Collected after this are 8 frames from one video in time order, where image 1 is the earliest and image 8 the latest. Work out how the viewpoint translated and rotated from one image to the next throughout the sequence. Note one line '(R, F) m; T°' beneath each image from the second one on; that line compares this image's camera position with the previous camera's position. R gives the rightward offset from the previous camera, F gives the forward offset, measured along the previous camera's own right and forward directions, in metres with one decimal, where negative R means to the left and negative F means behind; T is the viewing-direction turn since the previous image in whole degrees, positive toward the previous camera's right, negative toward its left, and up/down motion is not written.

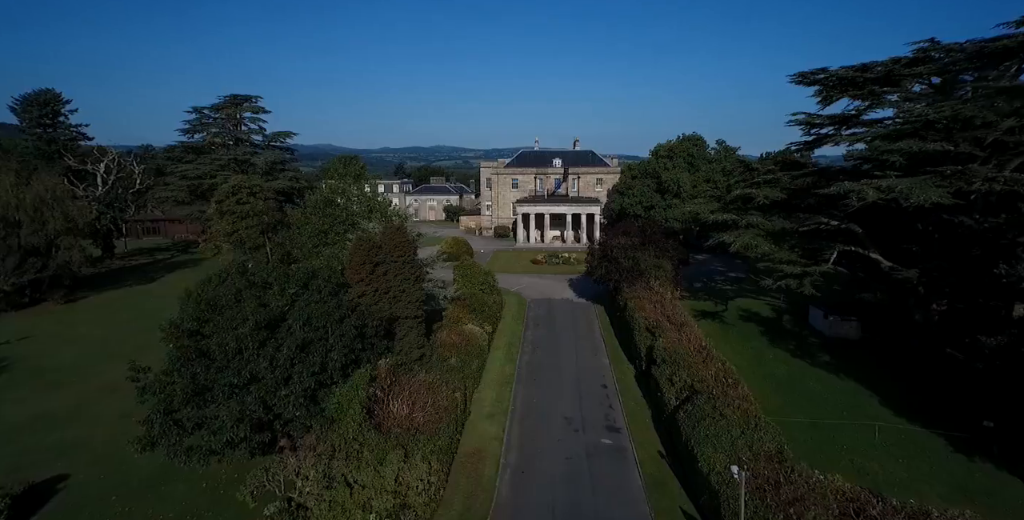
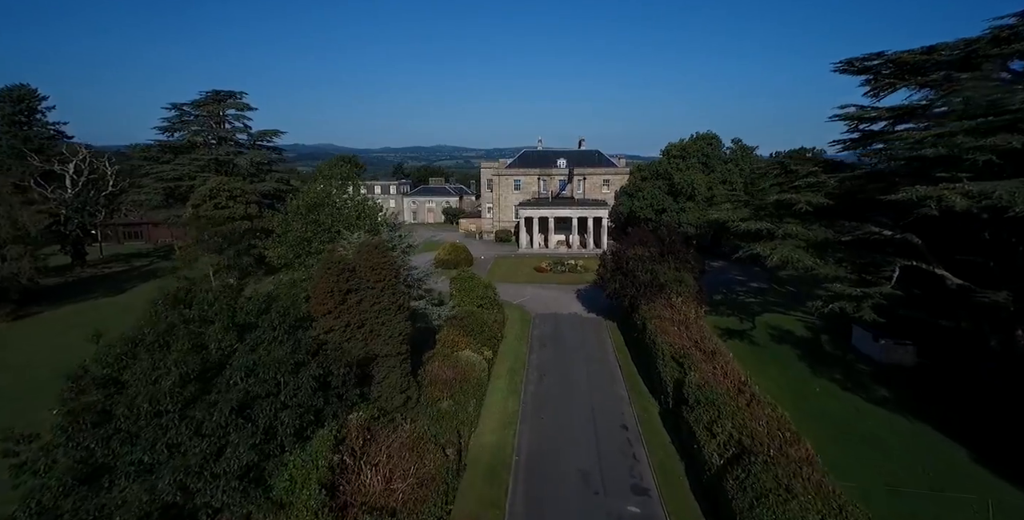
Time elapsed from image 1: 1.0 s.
(-0.1, +3.0) m; 0°
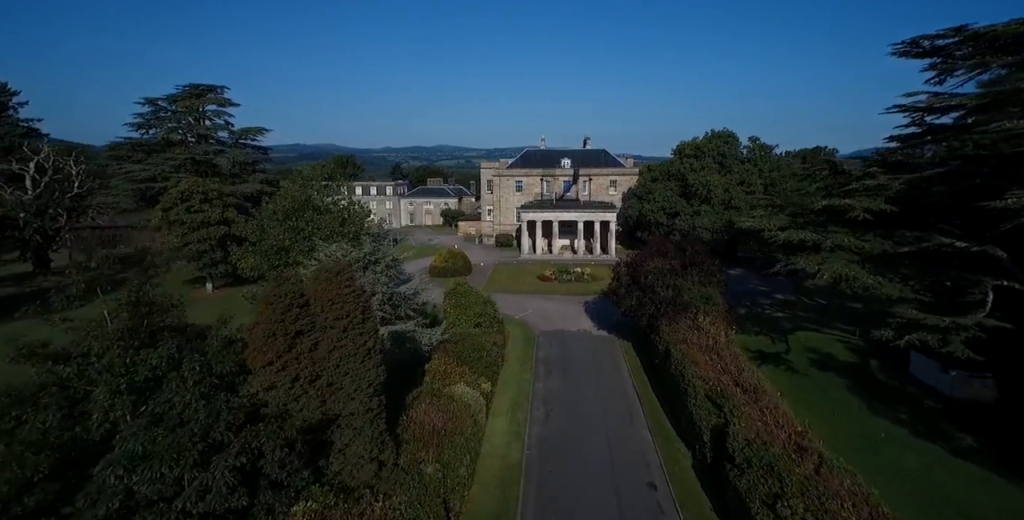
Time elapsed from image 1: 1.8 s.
(-0.1, +3.1) m; 0°
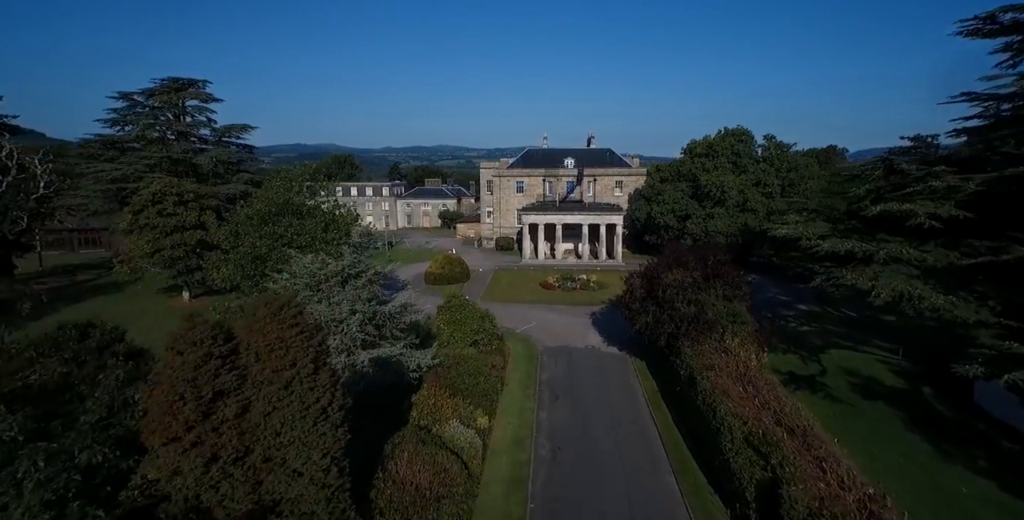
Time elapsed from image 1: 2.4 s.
(0.0, +2.5) m; 0°
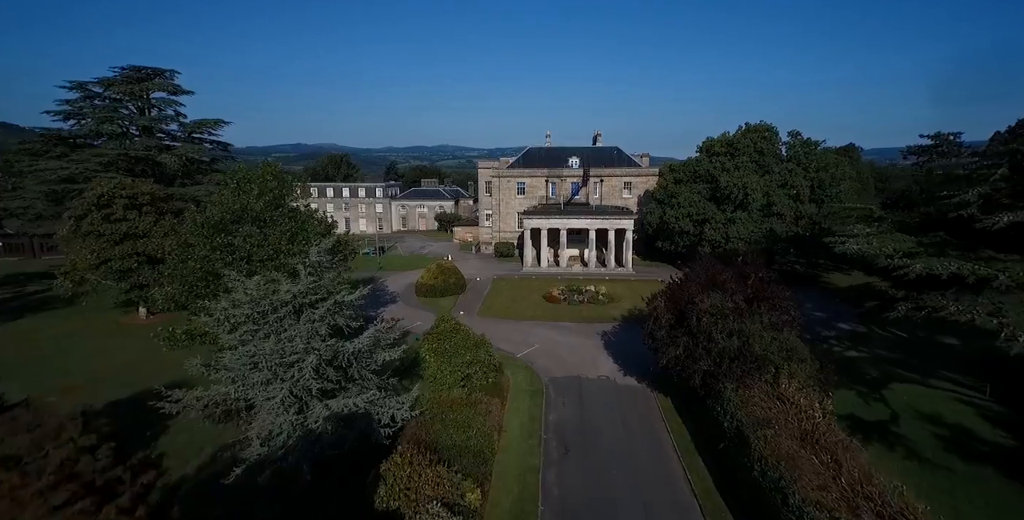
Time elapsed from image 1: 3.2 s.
(0.0, +3.7) m; 0°
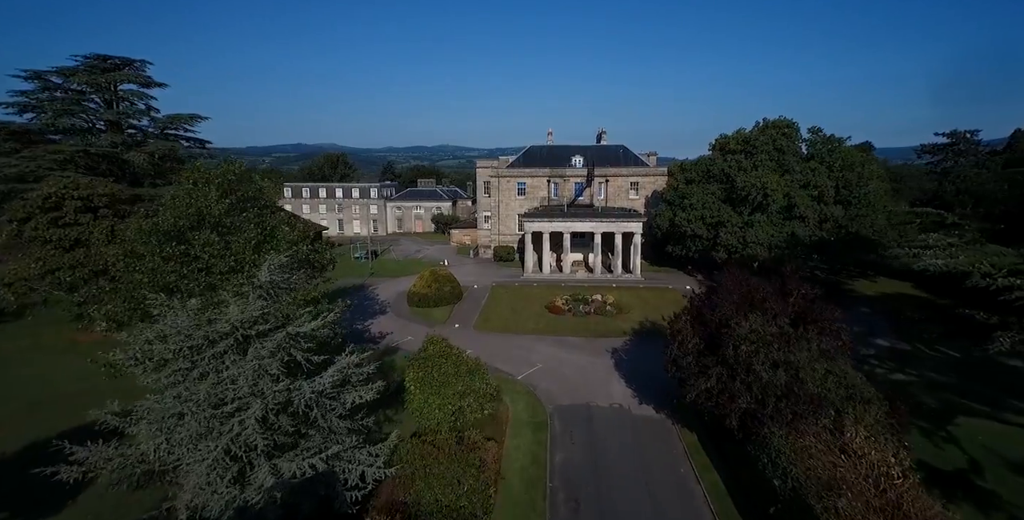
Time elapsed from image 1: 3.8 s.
(0.0, +2.7) m; 0°
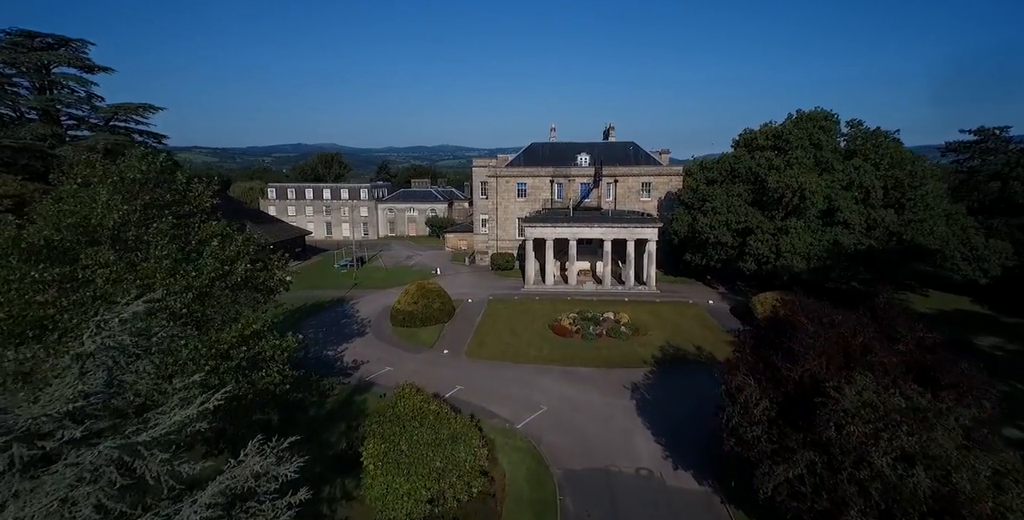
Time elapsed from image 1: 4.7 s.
(+0.1, +4.3) m; 0°
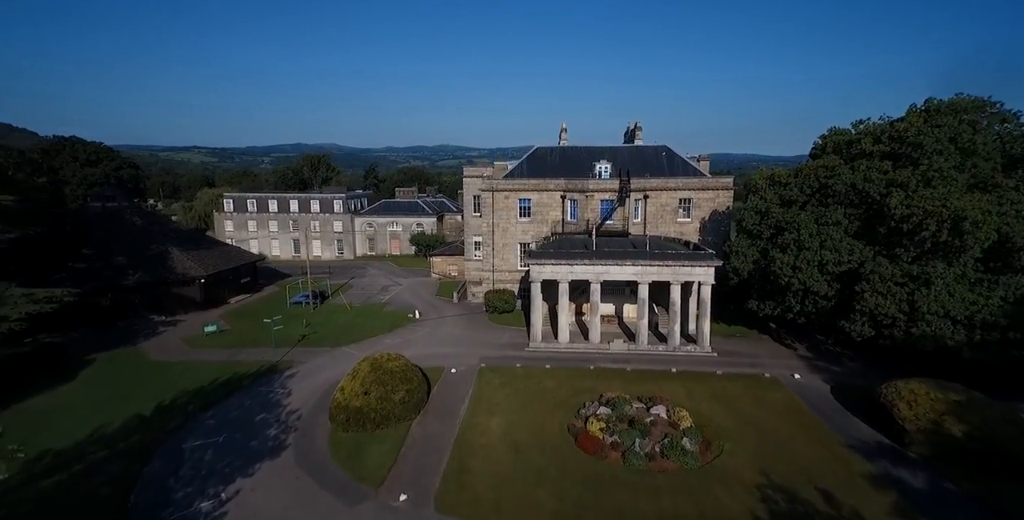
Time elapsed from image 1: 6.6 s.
(0.0, +9.7) m; 0°
